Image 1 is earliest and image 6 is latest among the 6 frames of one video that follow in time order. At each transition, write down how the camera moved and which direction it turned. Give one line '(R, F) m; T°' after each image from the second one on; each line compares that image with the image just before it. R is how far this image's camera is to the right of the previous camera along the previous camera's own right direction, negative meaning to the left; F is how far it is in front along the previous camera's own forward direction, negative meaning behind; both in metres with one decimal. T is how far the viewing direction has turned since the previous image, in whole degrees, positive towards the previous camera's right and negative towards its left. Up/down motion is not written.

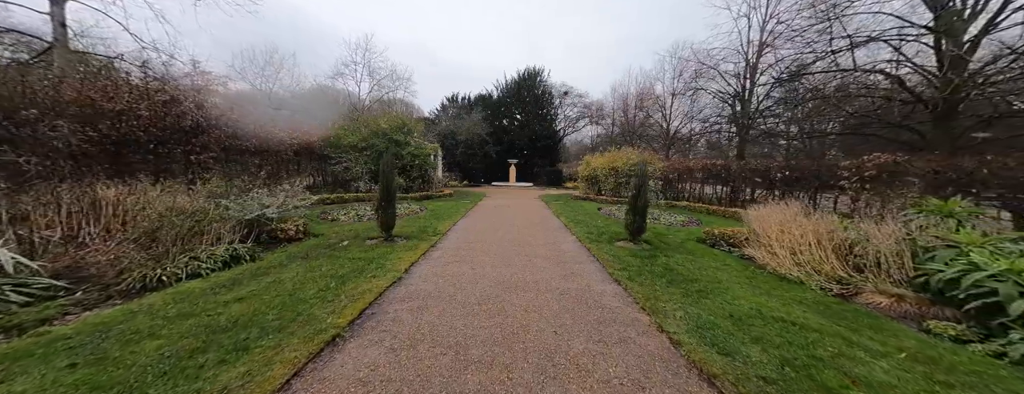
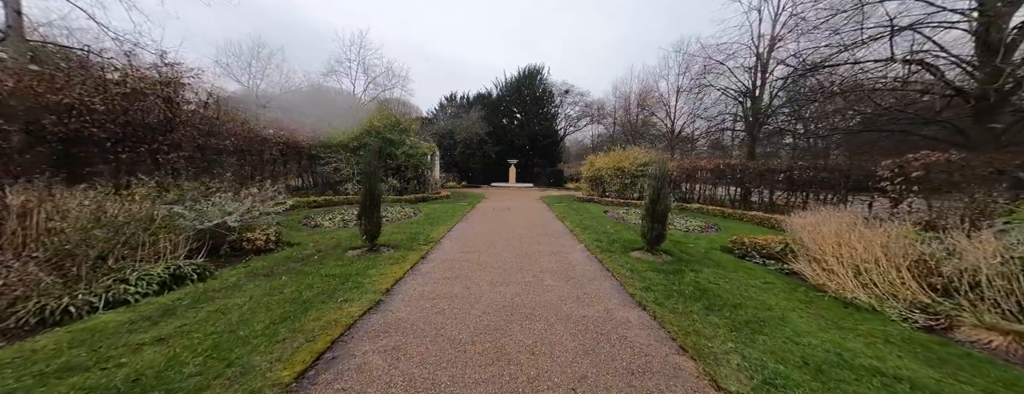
(0.0, +0.6) m; 0°
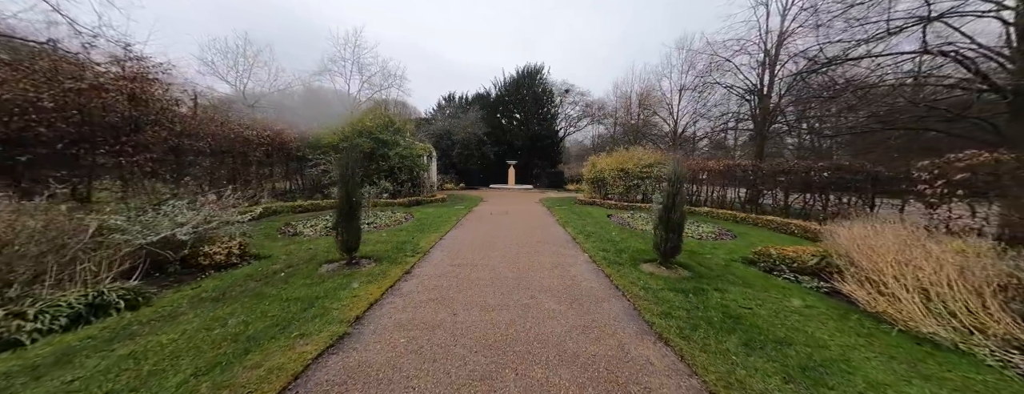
(+0.1, +0.5) m; 0°
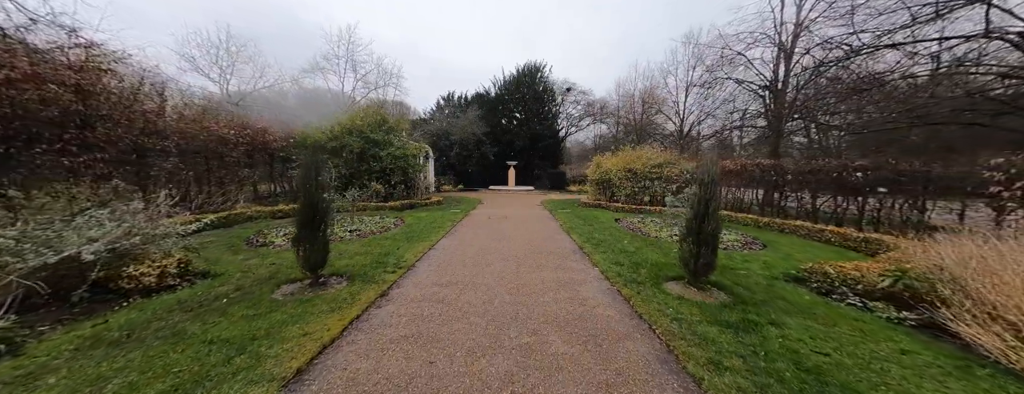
(0.0, +0.7) m; 0°
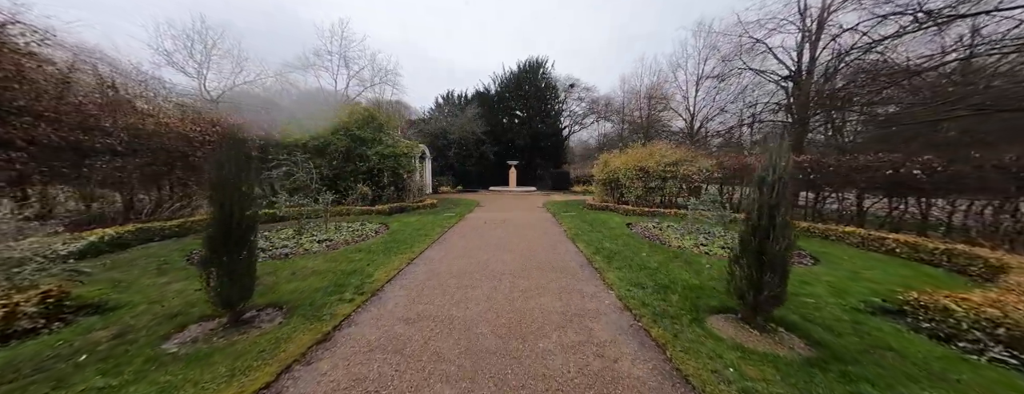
(+0.1, +0.9) m; -1°
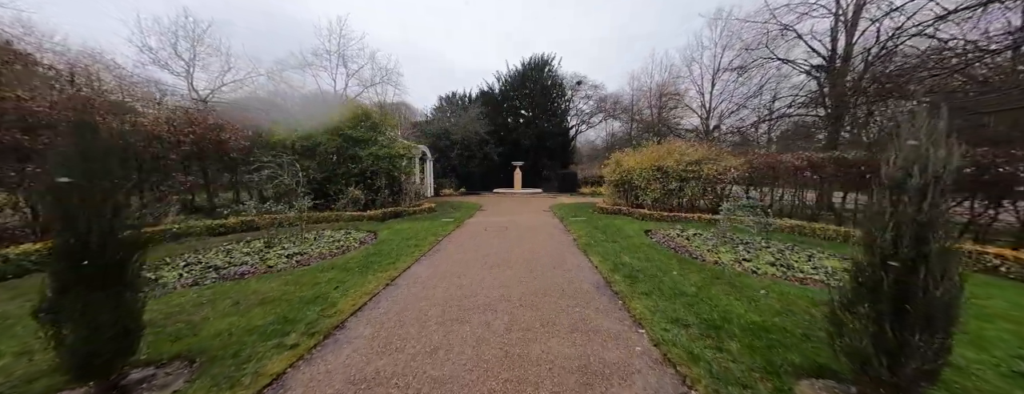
(+0.1, +0.8) m; -1°
